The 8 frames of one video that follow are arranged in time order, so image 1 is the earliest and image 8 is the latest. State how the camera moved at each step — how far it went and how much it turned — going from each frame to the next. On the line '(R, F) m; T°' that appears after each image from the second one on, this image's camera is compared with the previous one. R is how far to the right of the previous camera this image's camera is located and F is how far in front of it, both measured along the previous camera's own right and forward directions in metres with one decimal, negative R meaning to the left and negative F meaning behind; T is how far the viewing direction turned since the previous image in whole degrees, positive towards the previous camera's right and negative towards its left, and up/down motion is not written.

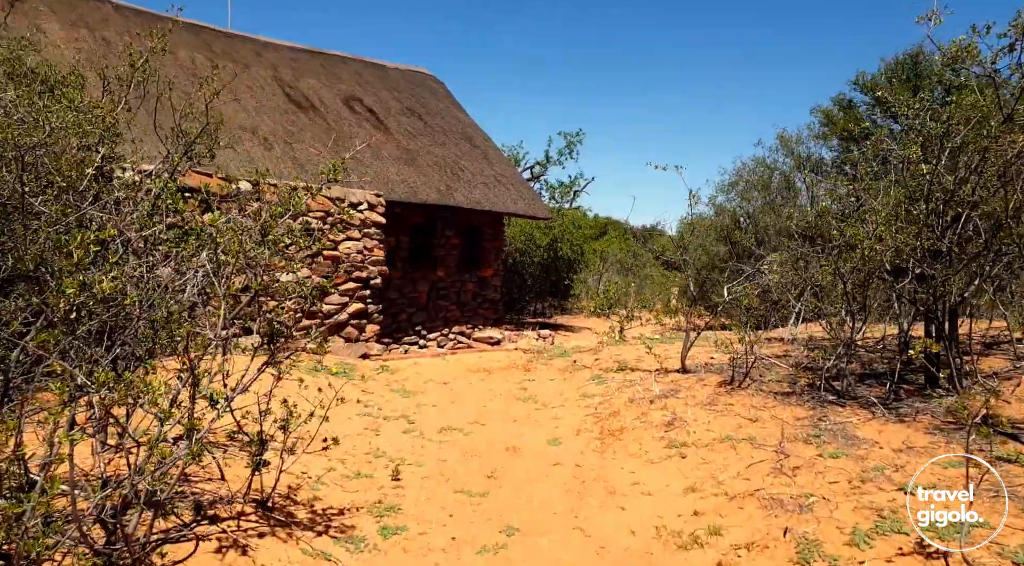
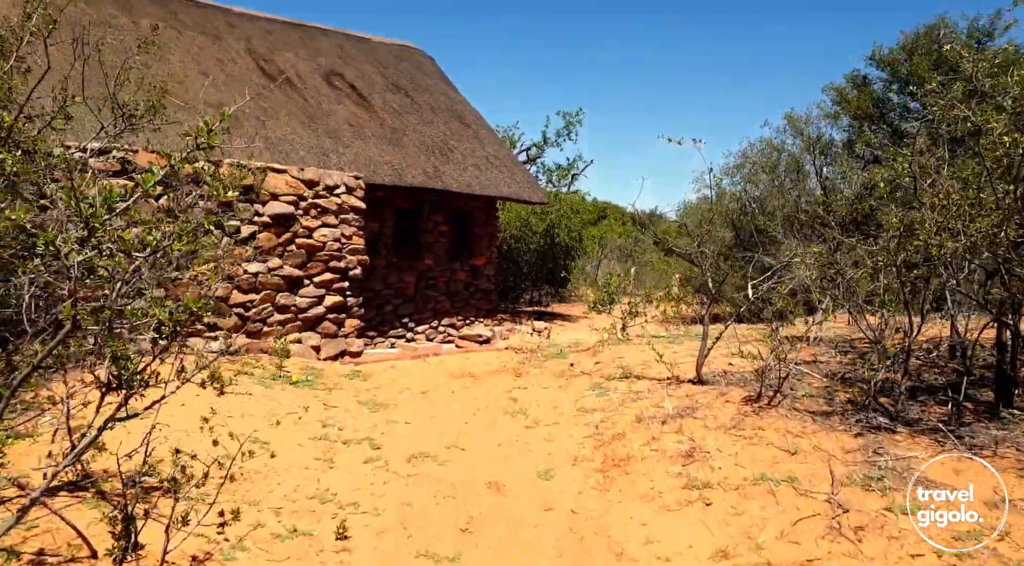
(+0.1, +0.9) m; 0°
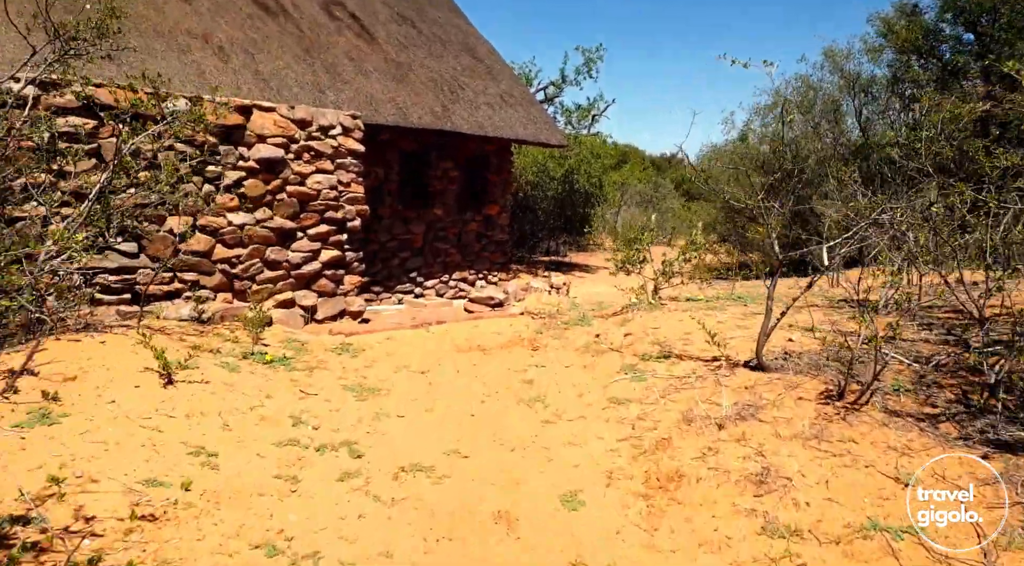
(0.0, +1.0) m; -1°
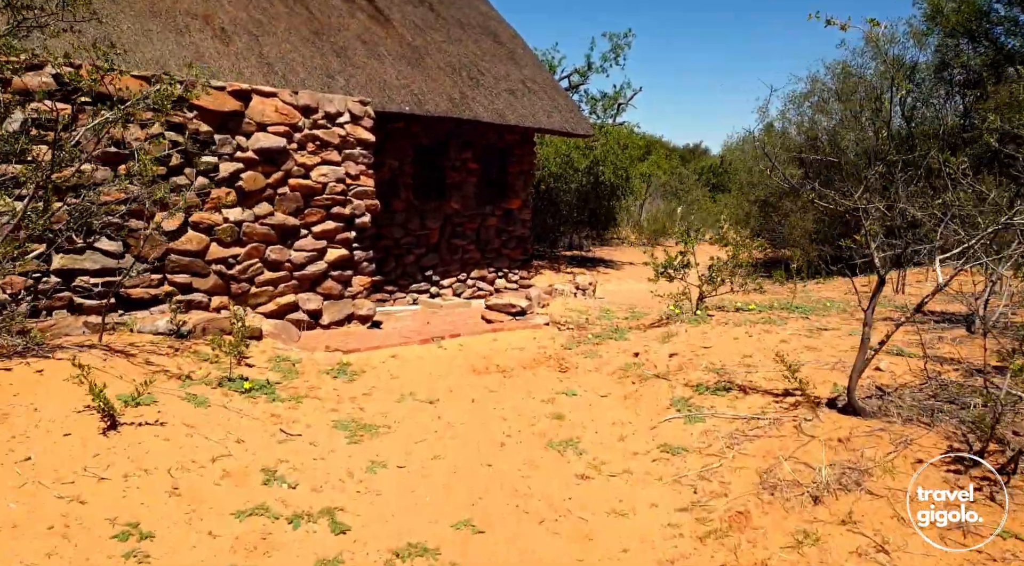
(0.0, +0.8) m; -1°
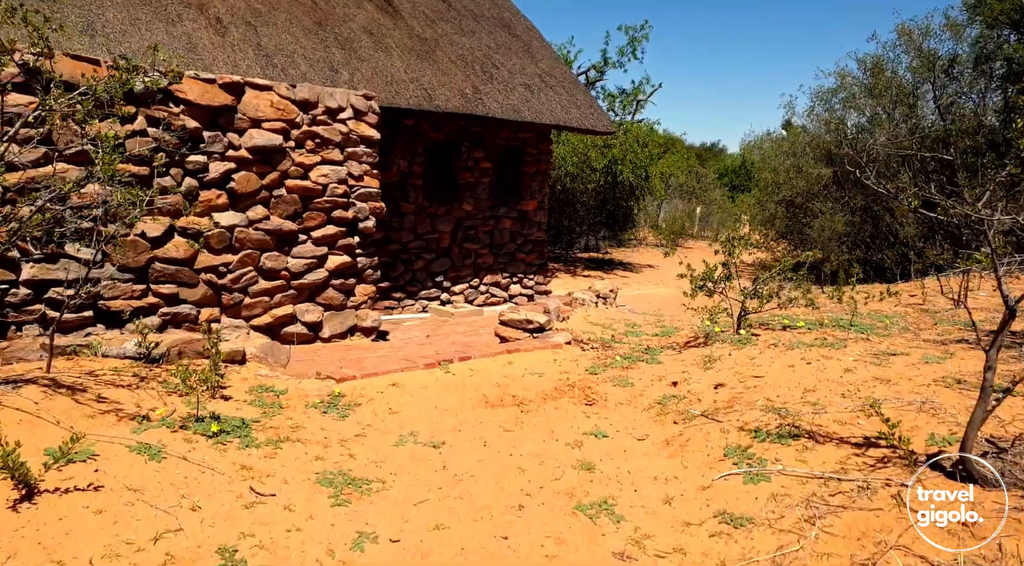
(0.0, +0.7) m; -1°
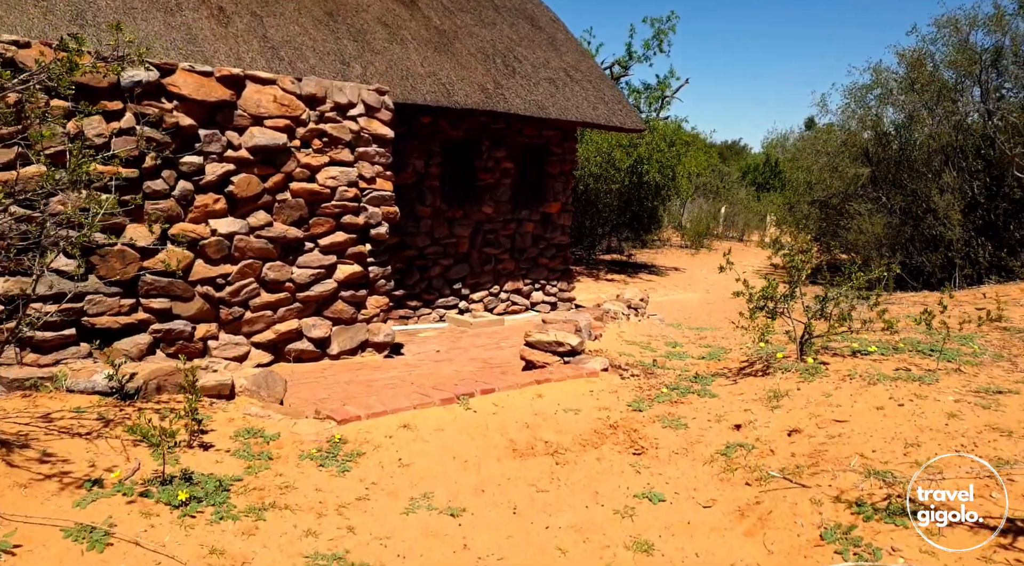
(-0.1, +0.7) m; -1°
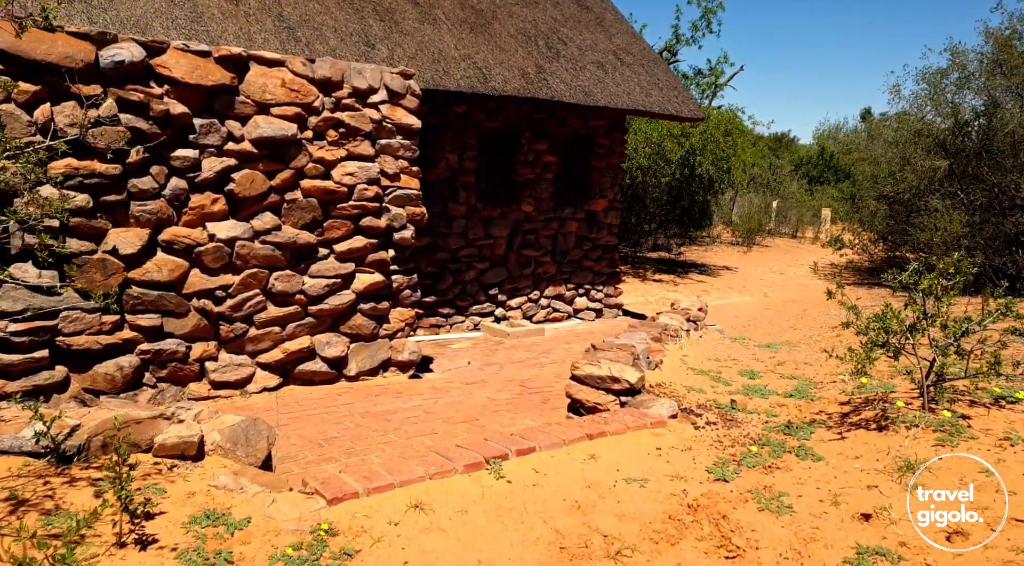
(0.0, +0.9) m; -3°
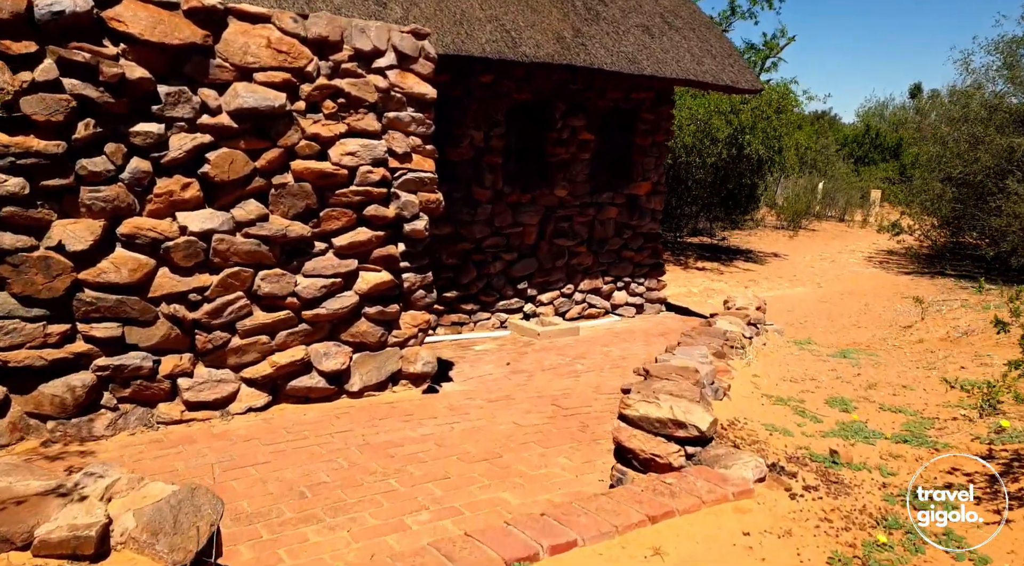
(0.0, +1.0) m; -2°
